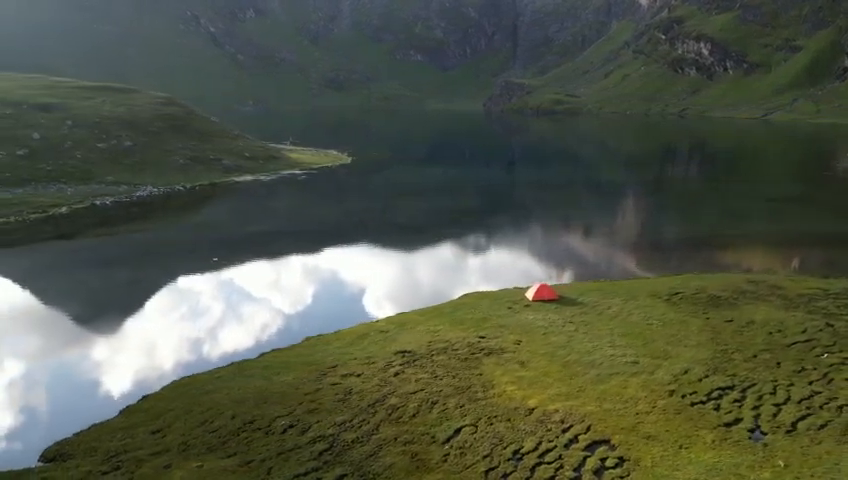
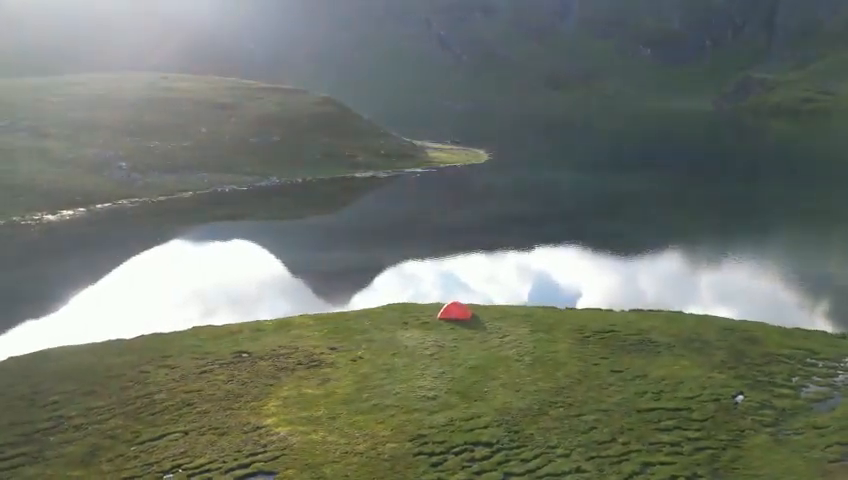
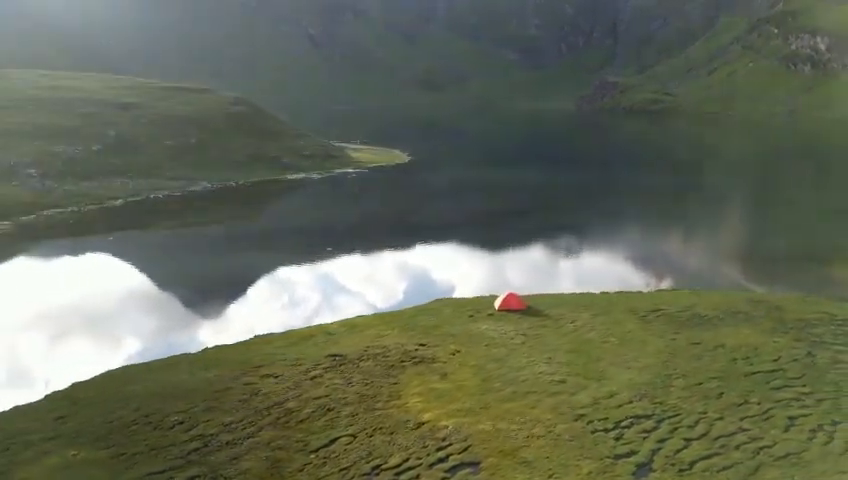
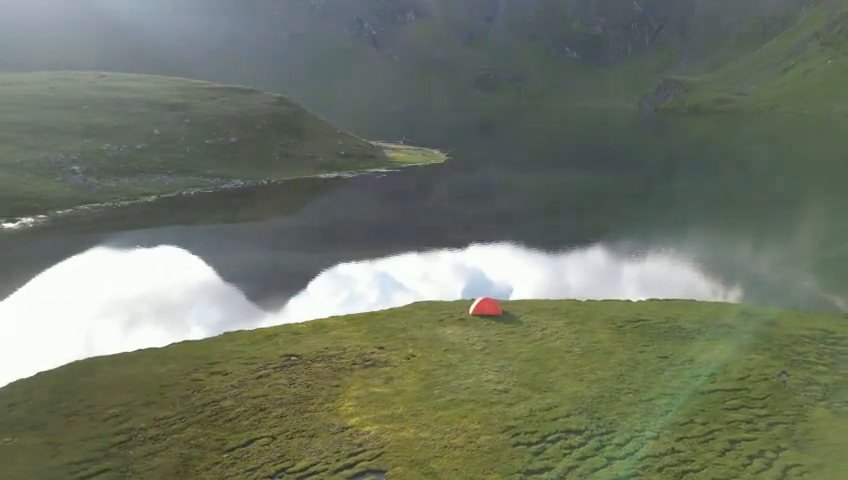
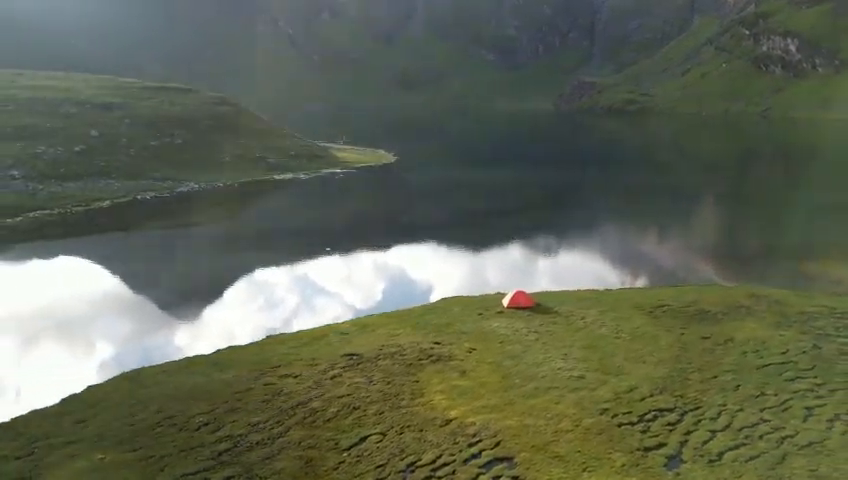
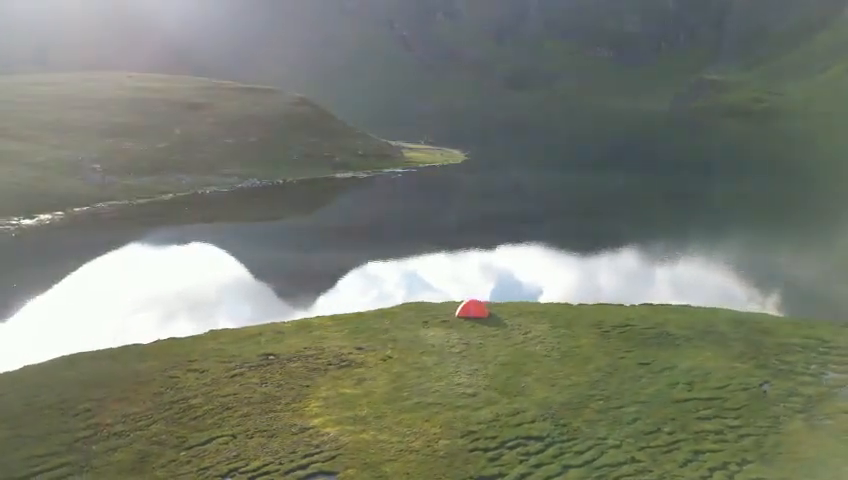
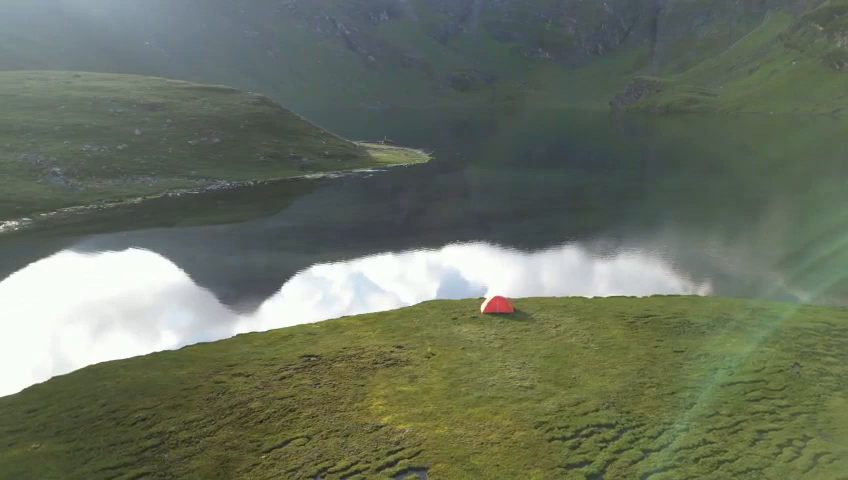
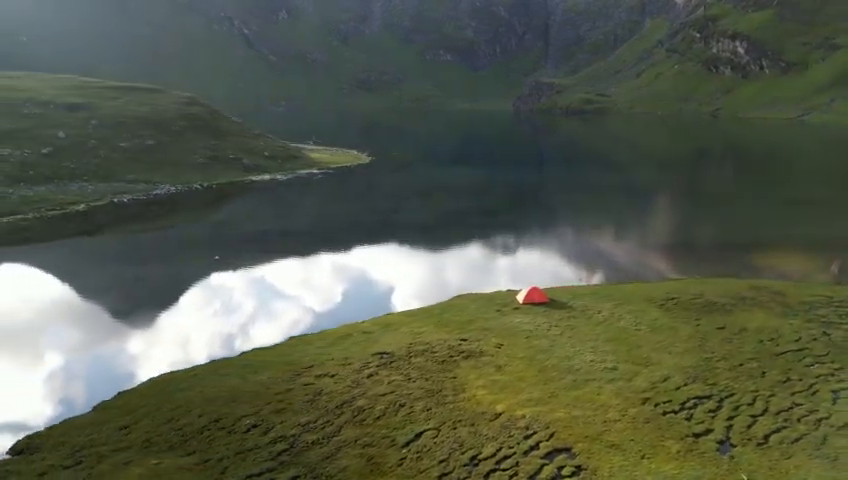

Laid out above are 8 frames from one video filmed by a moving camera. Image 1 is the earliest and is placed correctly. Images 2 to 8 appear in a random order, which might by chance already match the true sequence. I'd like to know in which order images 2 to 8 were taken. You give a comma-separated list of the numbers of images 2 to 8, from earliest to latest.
8, 5, 3, 7, 4, 6, 2
